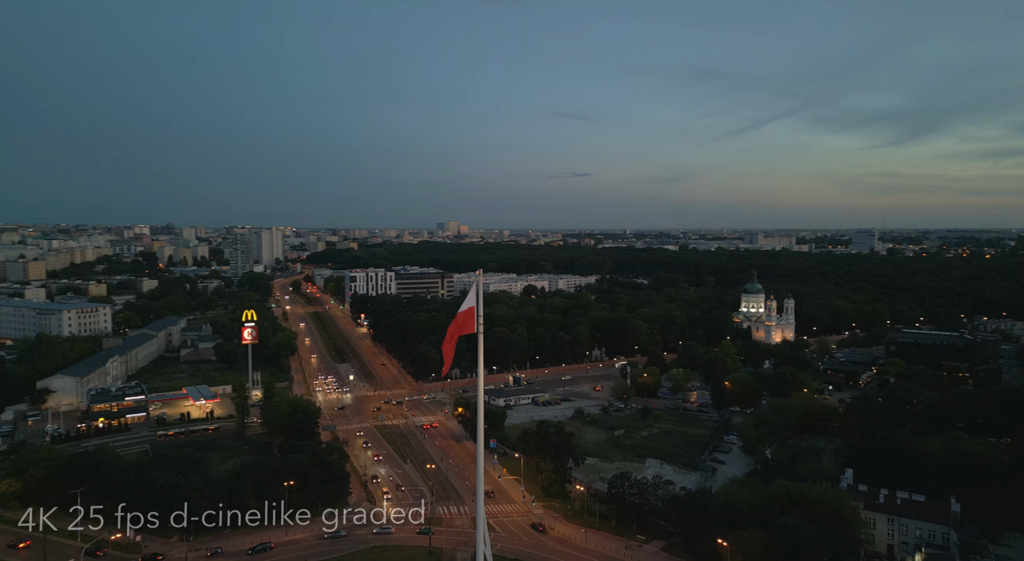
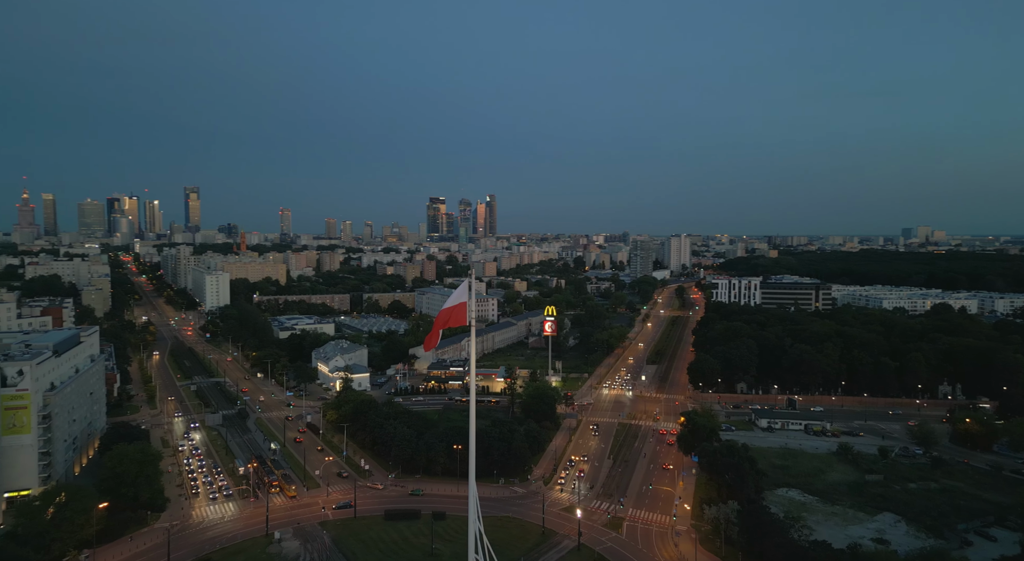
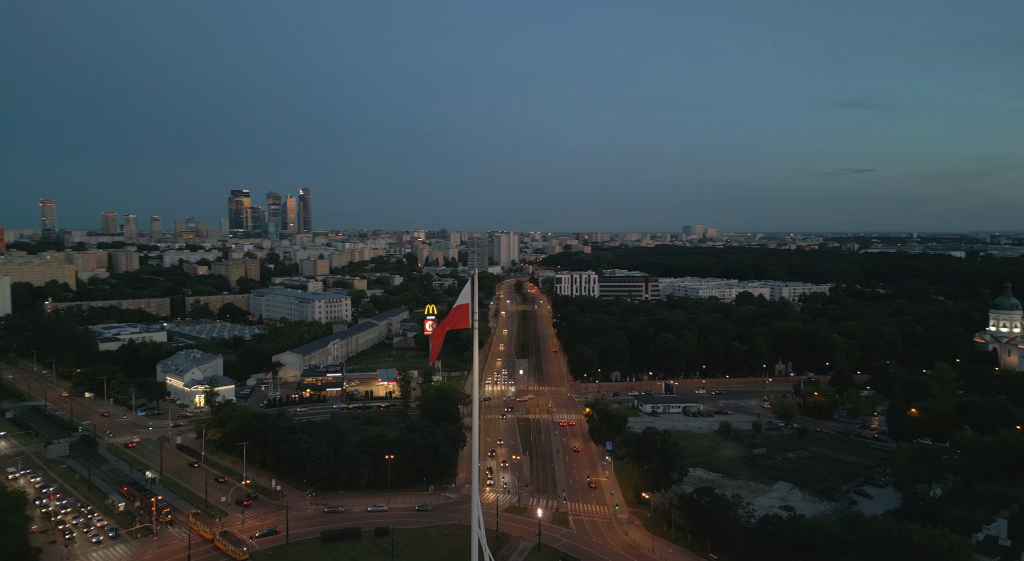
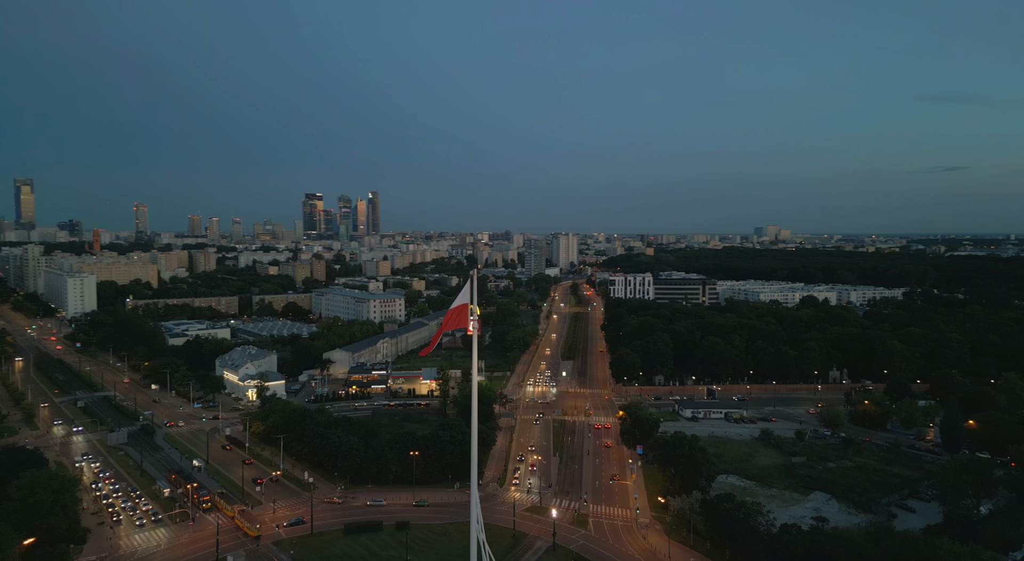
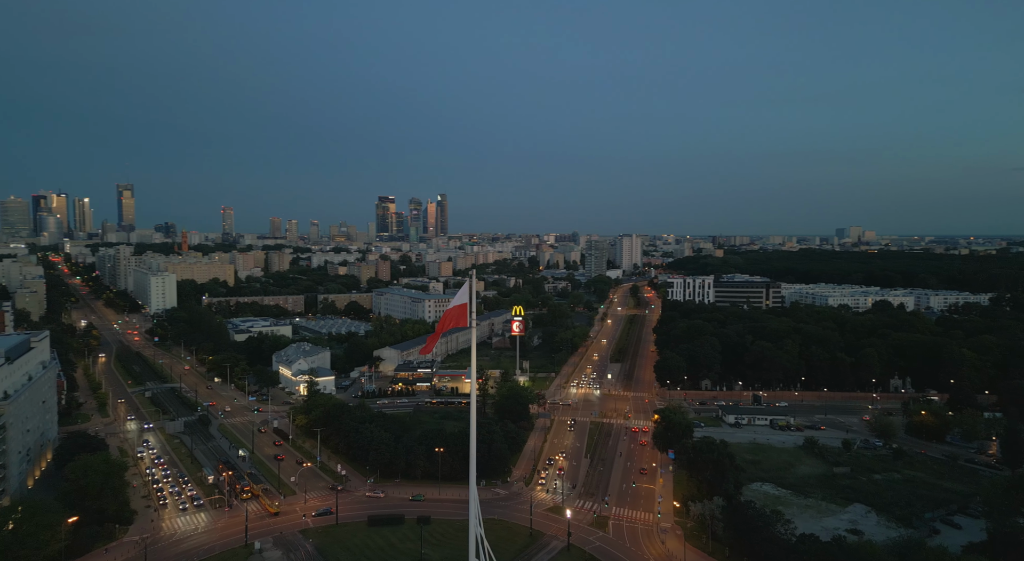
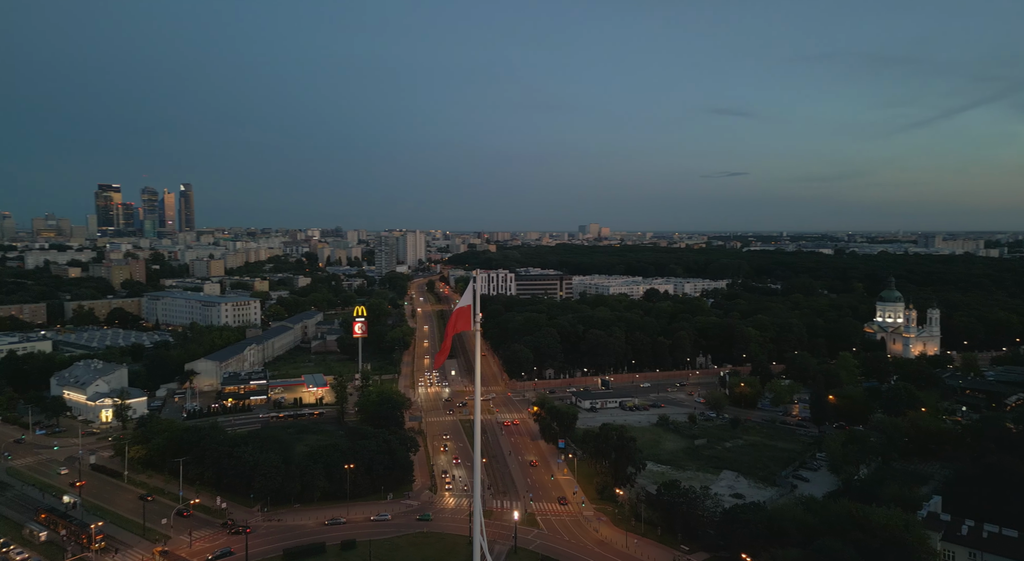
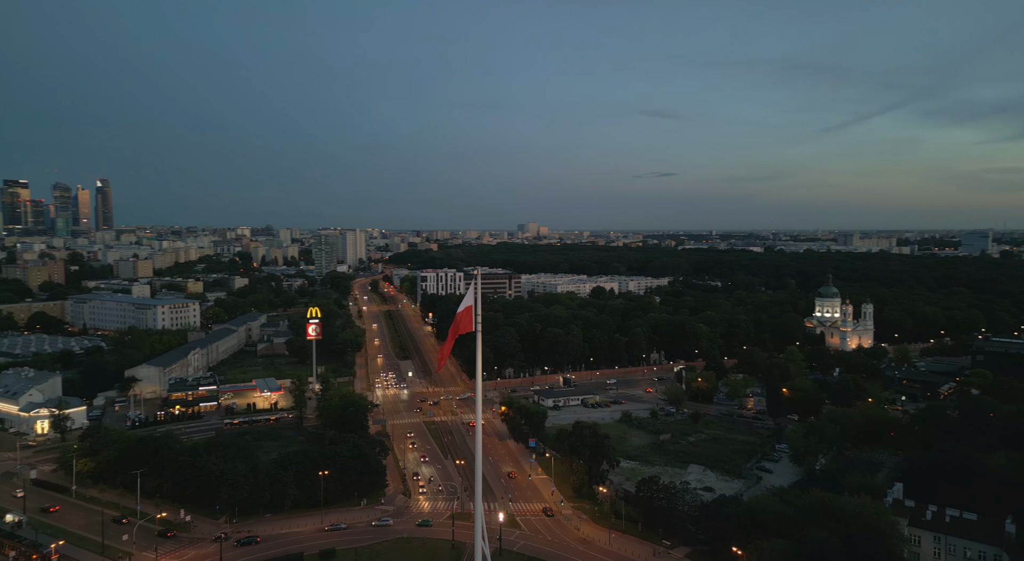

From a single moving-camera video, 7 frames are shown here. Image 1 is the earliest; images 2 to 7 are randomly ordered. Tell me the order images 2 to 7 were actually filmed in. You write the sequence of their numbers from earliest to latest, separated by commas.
7, 6, 3, 4, 5, 2
